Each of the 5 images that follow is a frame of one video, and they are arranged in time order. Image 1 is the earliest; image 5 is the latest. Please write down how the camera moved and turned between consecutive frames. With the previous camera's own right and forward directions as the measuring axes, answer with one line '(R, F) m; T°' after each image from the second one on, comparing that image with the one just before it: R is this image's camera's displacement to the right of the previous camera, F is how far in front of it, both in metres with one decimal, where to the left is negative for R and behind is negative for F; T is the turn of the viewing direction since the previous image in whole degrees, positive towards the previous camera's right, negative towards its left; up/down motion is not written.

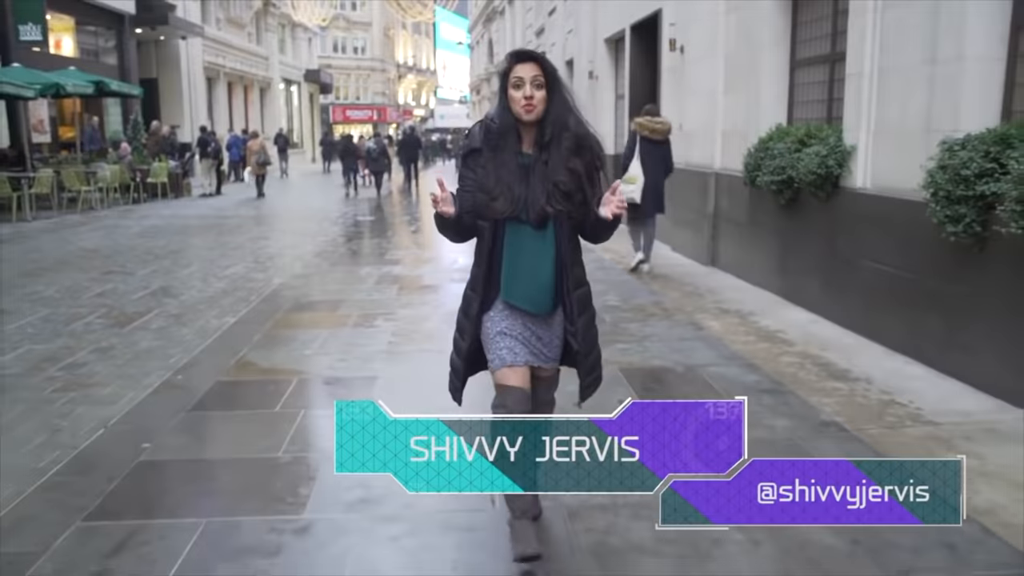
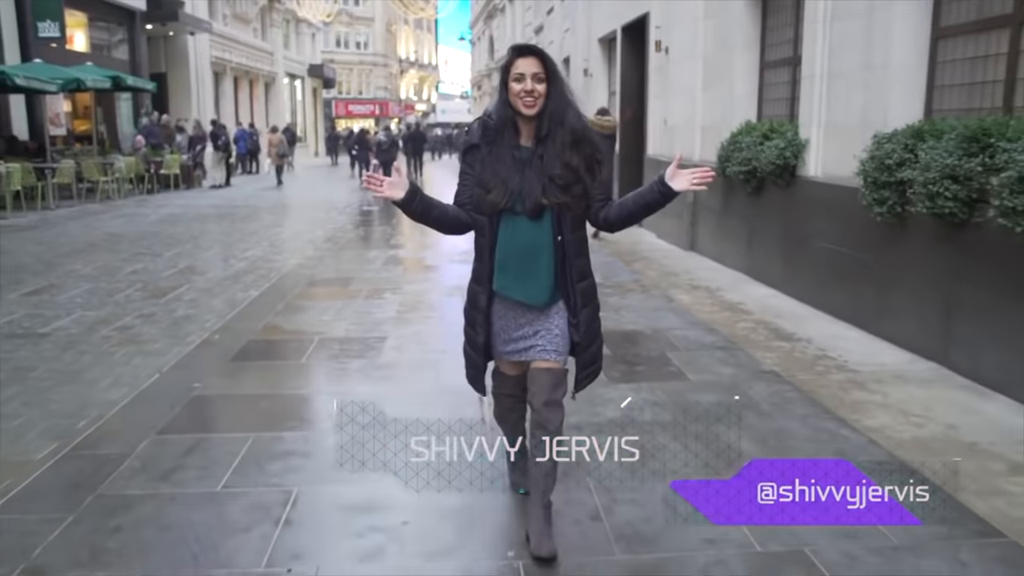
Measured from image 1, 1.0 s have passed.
(0.0, -0.7) m; 0°
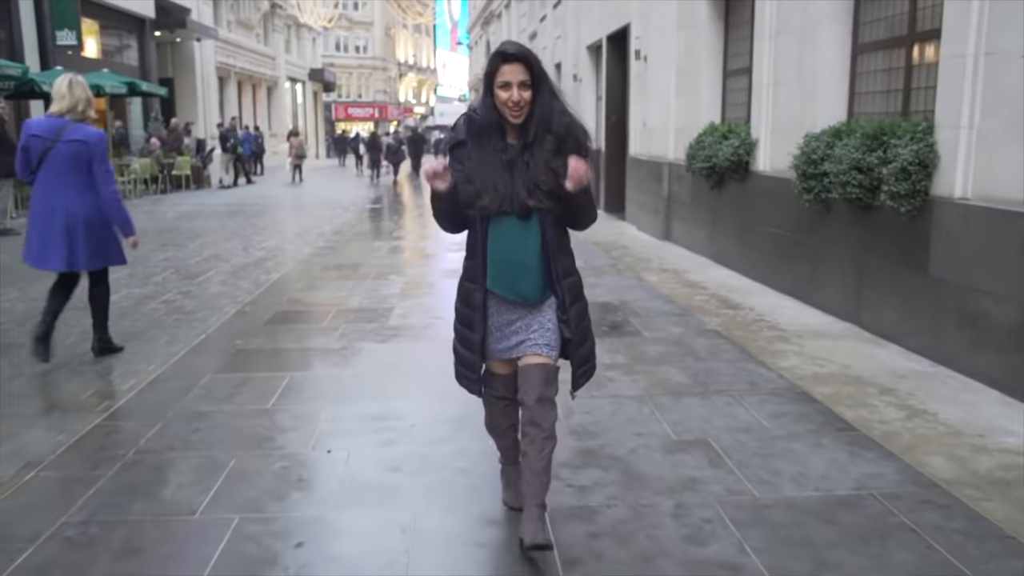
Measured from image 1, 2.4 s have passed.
(0.0, -0.9) m; 0°
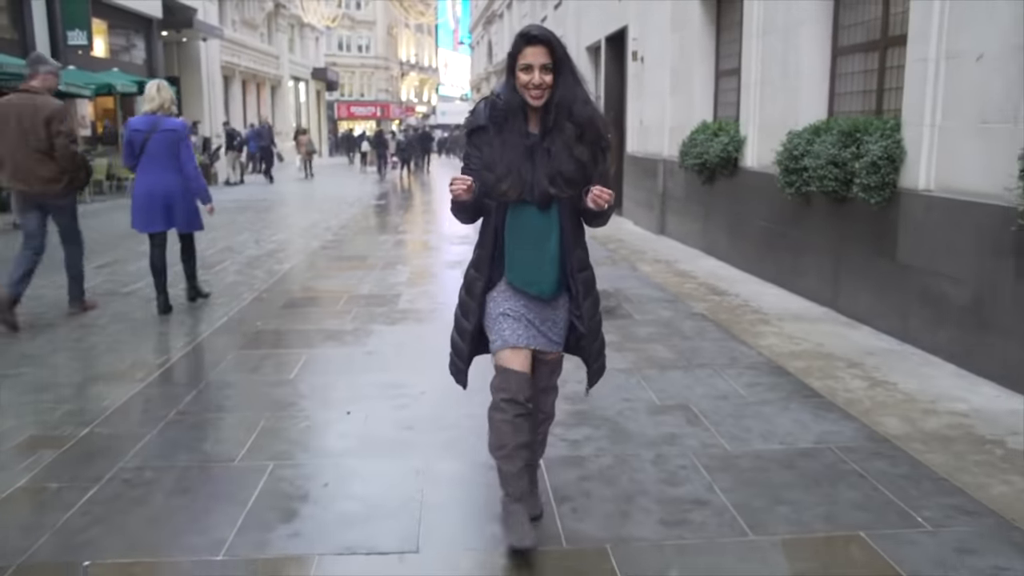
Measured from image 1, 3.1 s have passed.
(0.0, -0.4) m; 0°
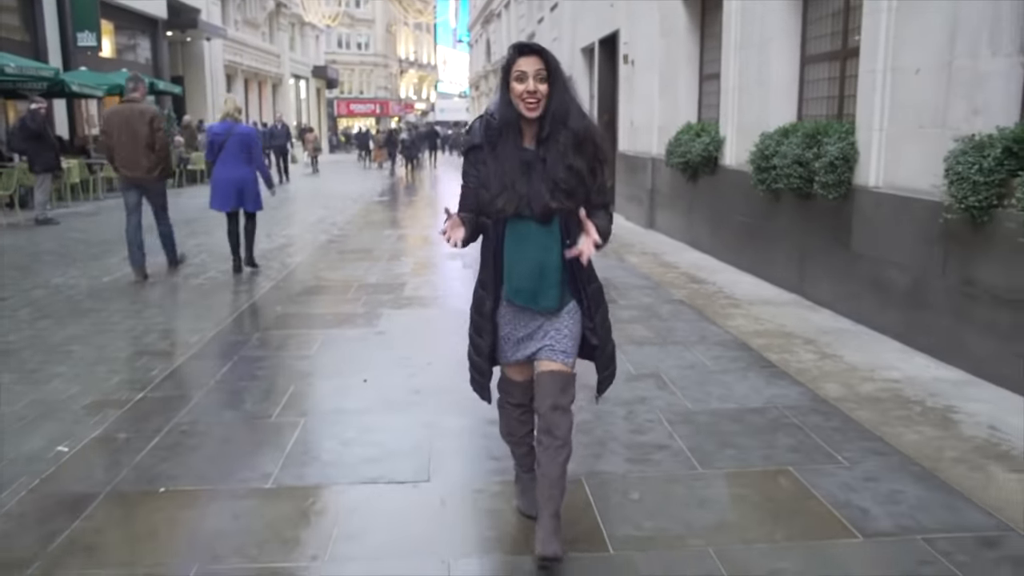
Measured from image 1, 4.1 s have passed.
(0.0, -0.6) m; 0°
